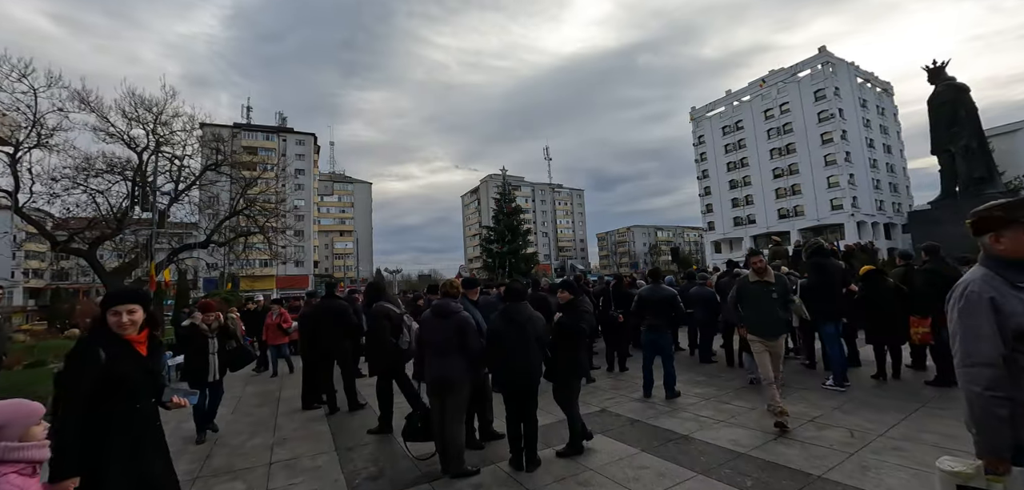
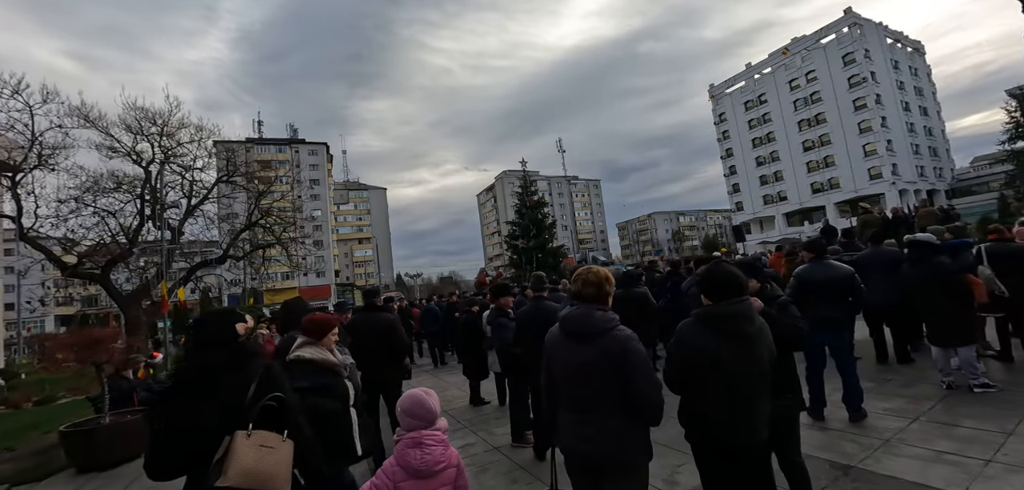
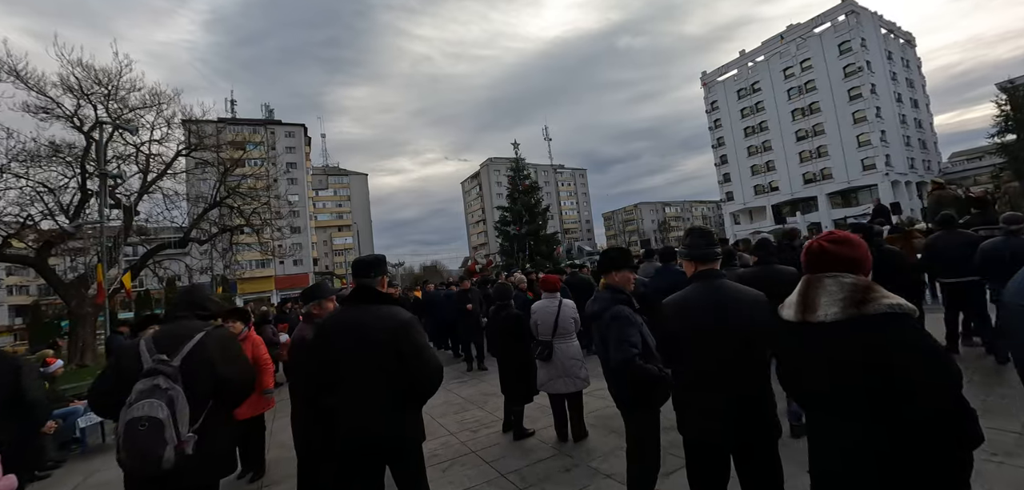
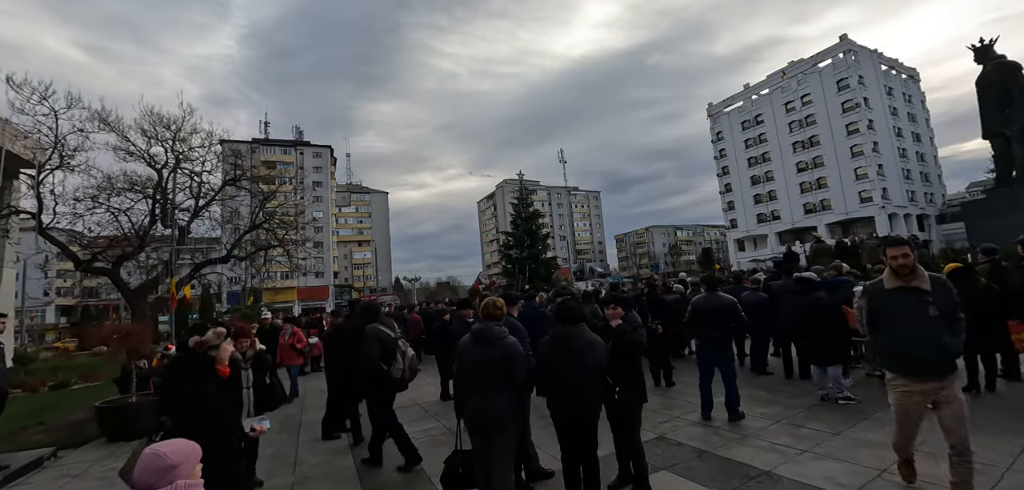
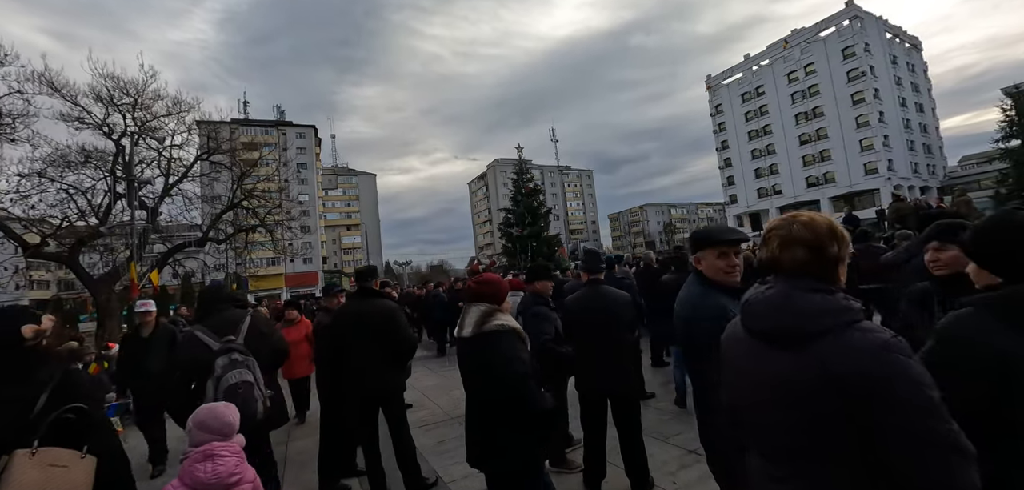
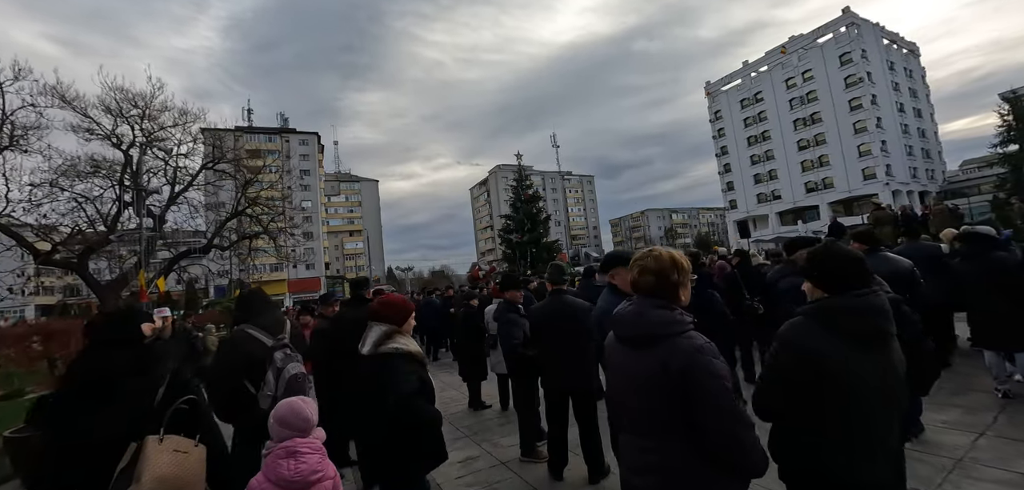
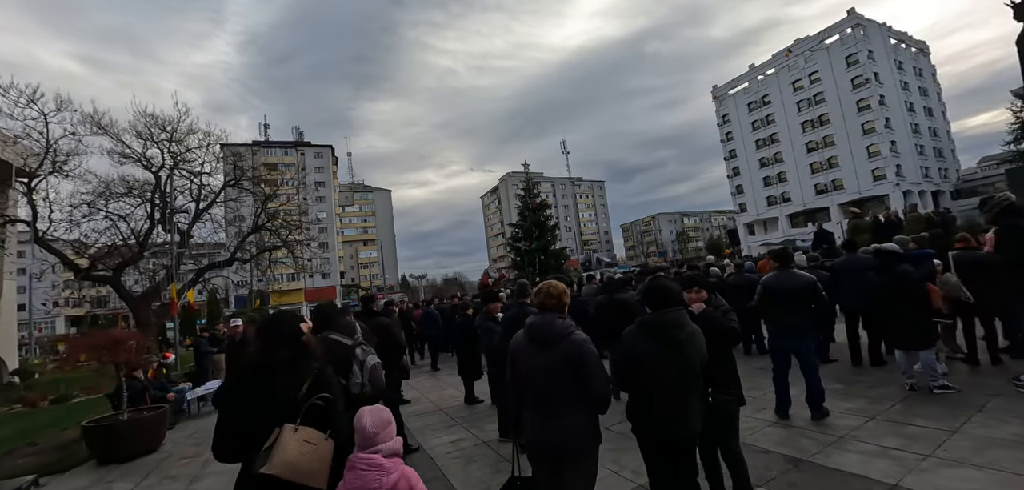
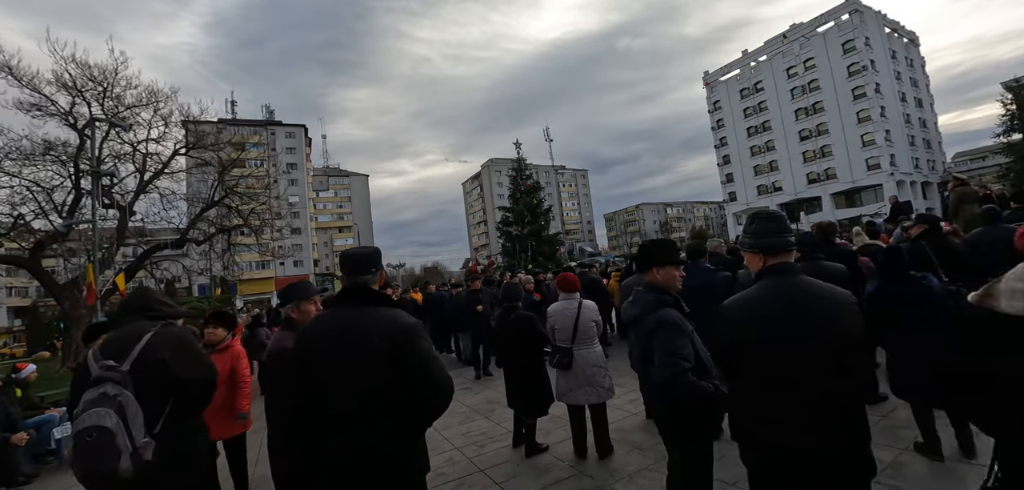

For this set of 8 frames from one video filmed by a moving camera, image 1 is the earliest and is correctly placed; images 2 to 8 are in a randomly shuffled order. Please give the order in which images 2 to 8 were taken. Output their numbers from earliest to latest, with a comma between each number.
4, 7, 2, 6, 5, 3, 8
